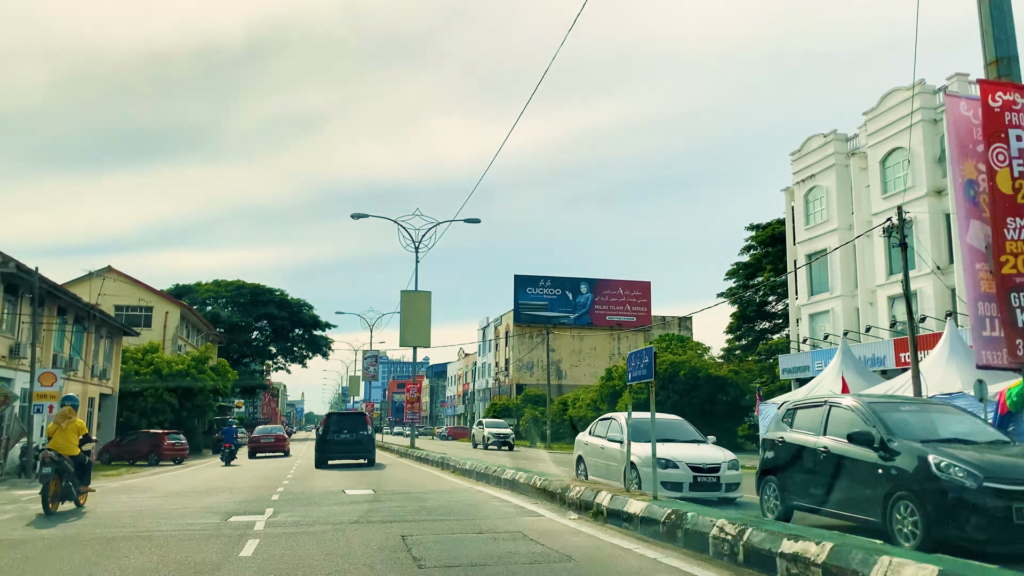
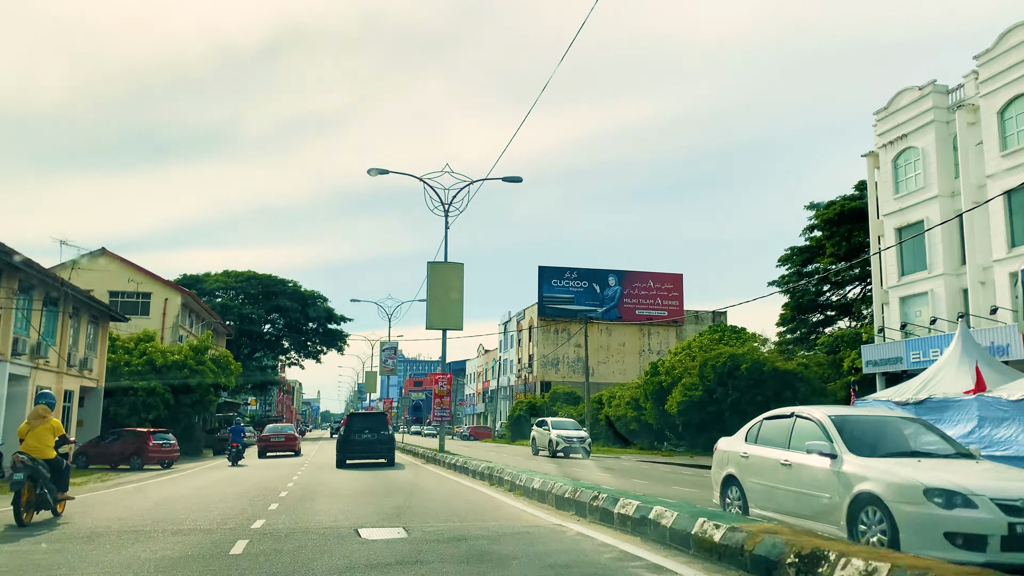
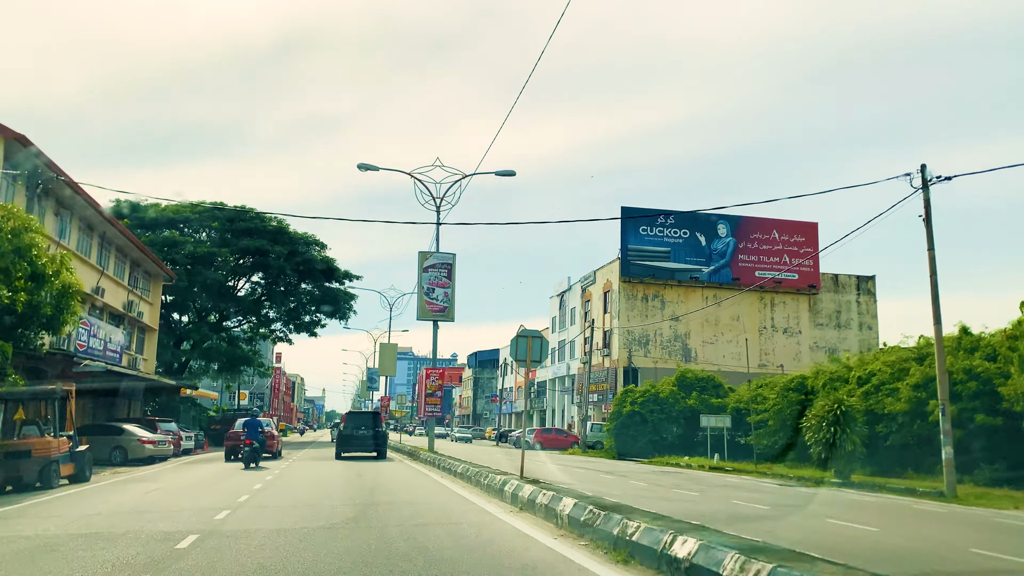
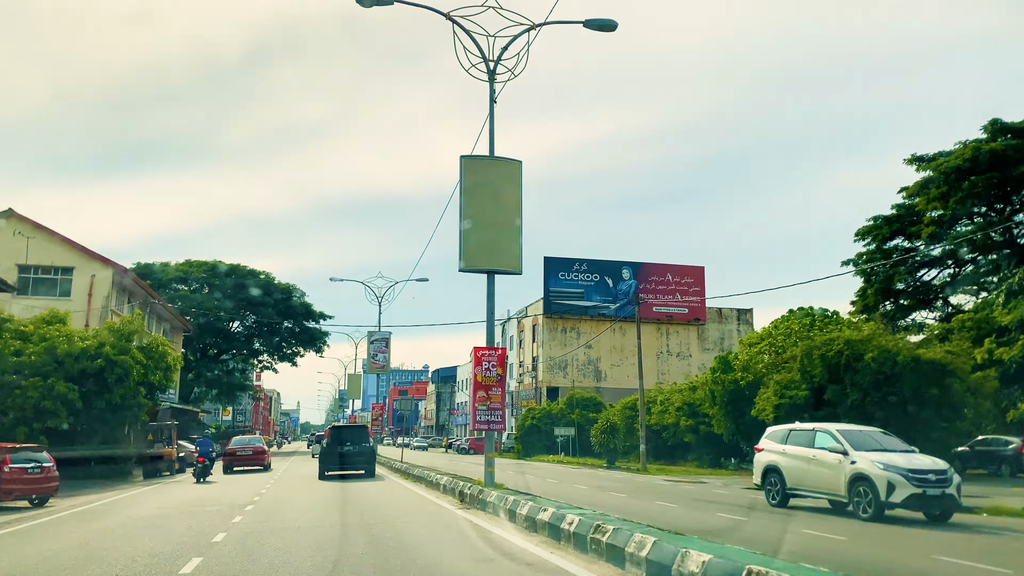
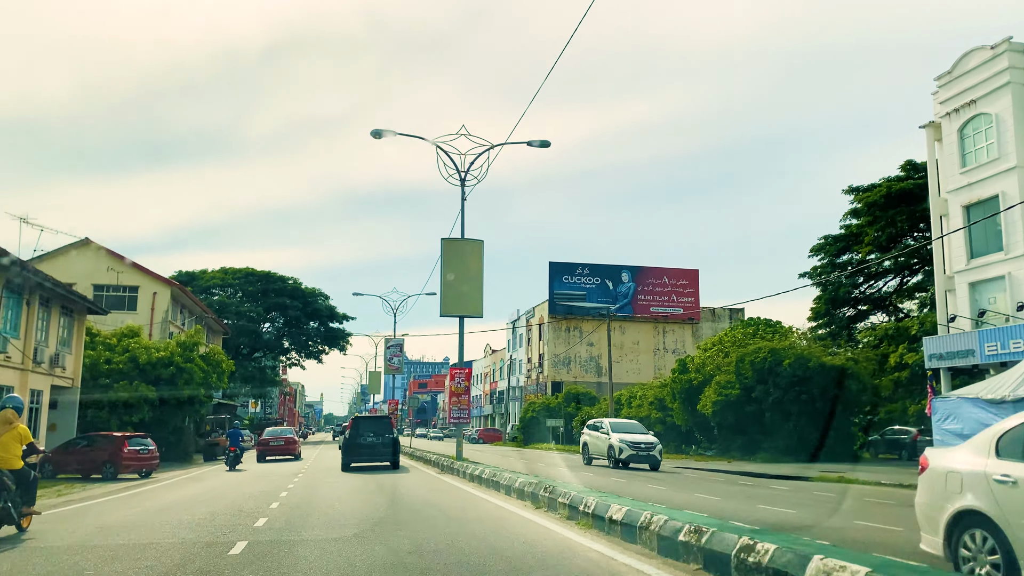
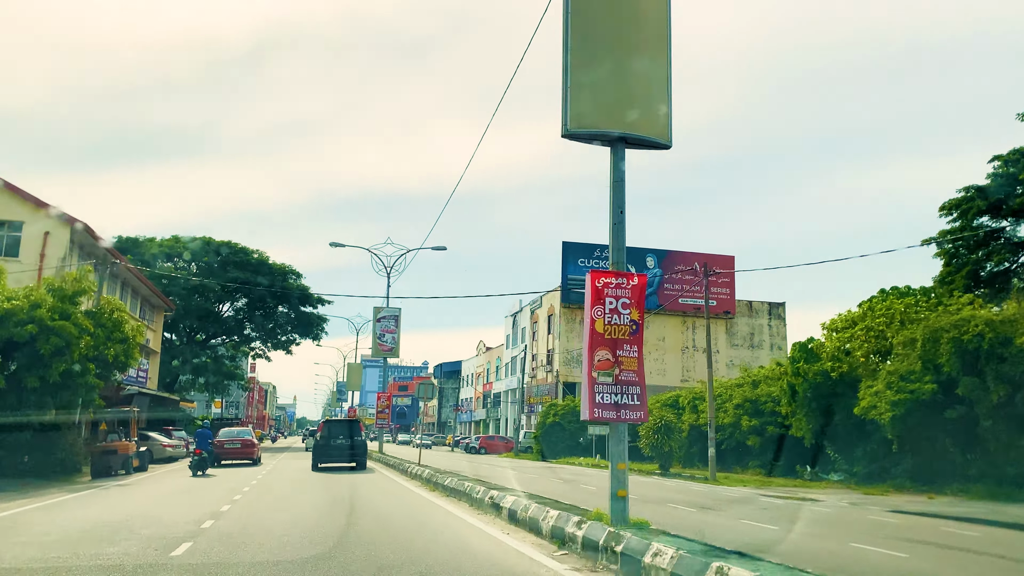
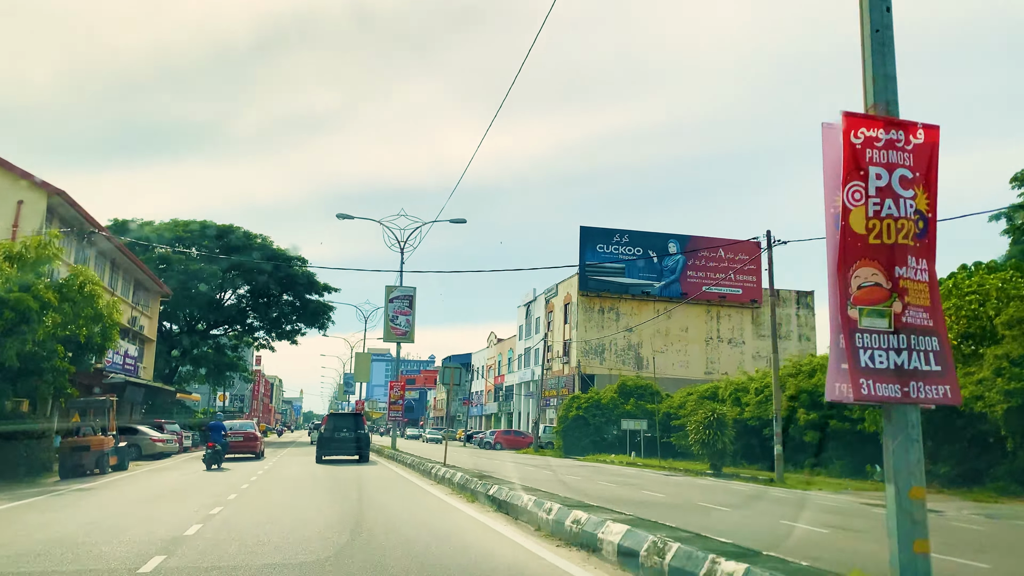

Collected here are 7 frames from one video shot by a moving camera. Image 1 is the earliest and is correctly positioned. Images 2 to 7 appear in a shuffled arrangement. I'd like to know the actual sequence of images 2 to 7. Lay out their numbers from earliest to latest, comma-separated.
2, 5, 4, 6, 7, 3
